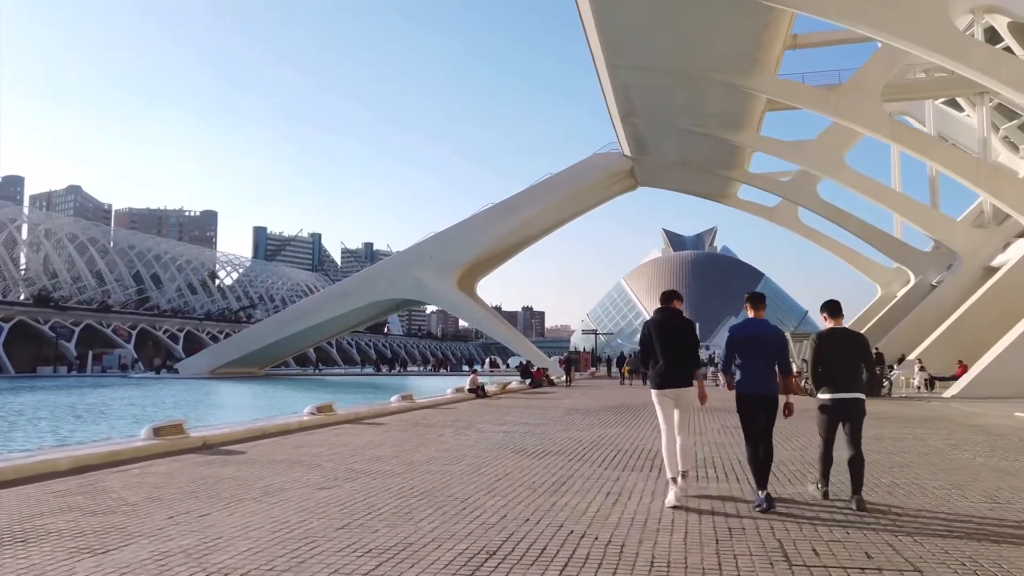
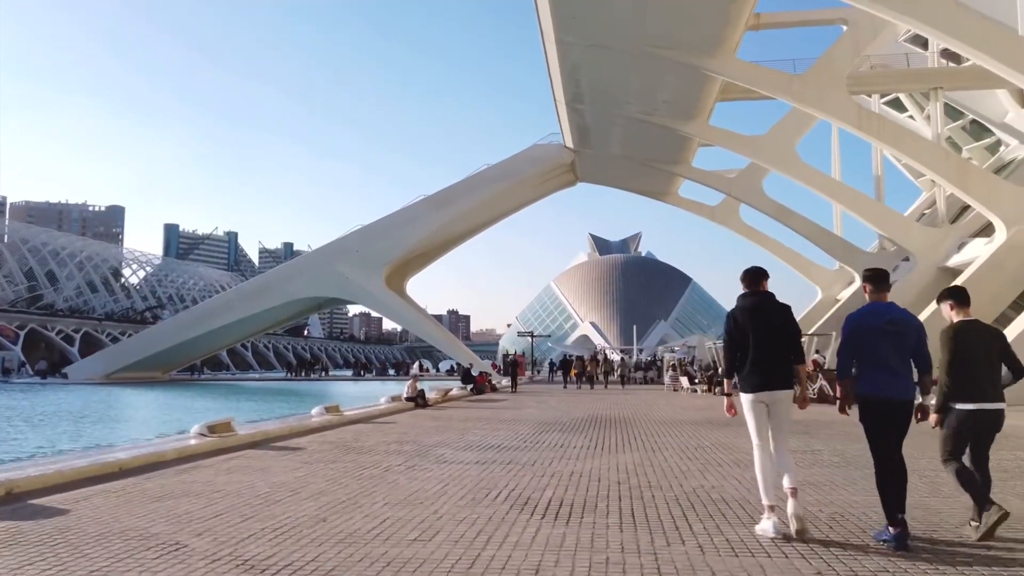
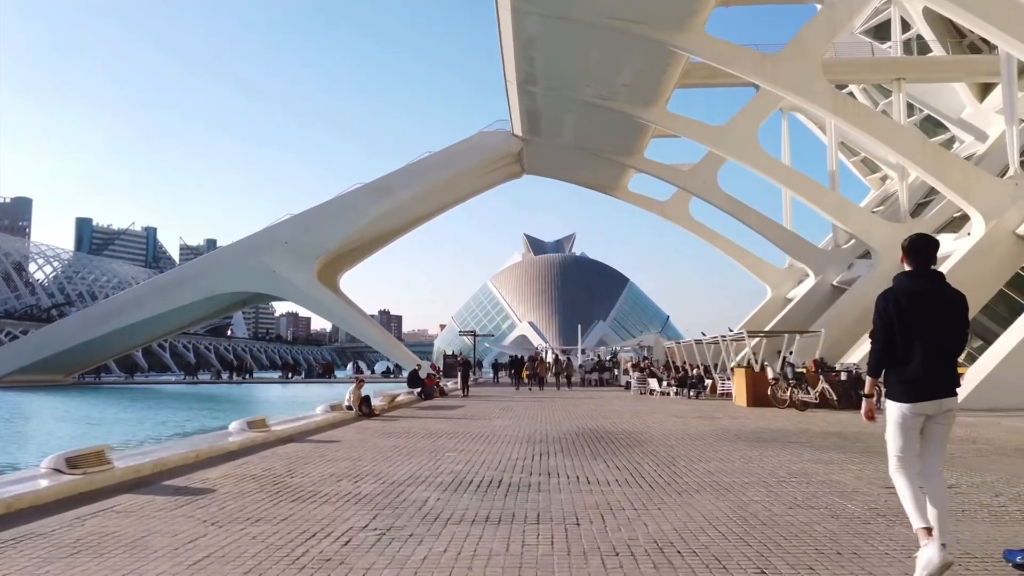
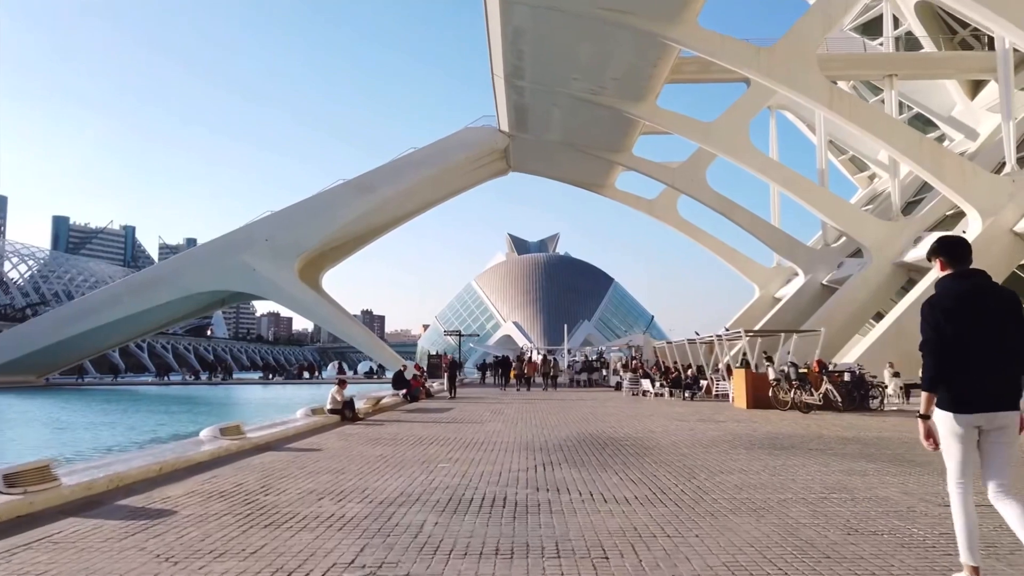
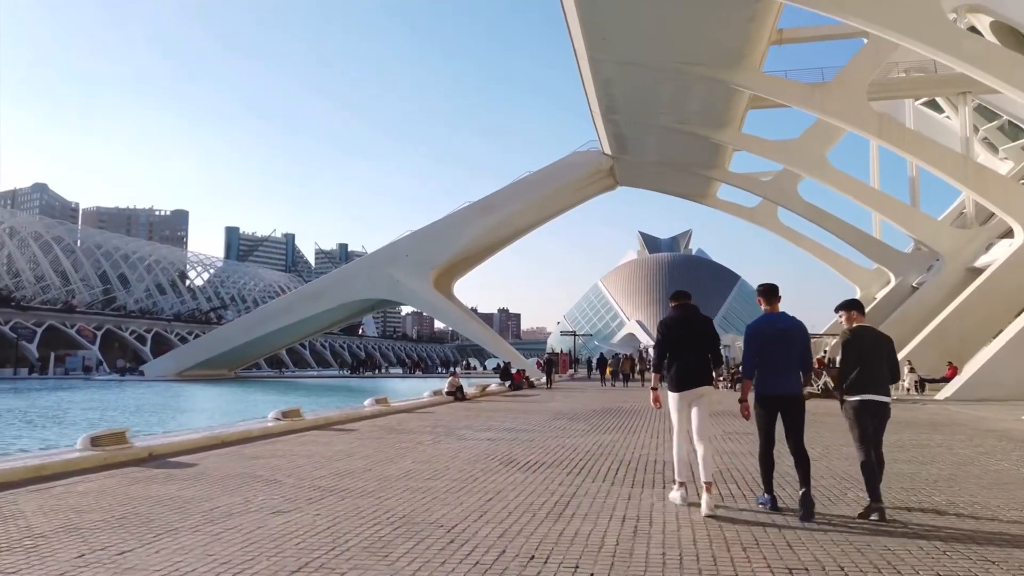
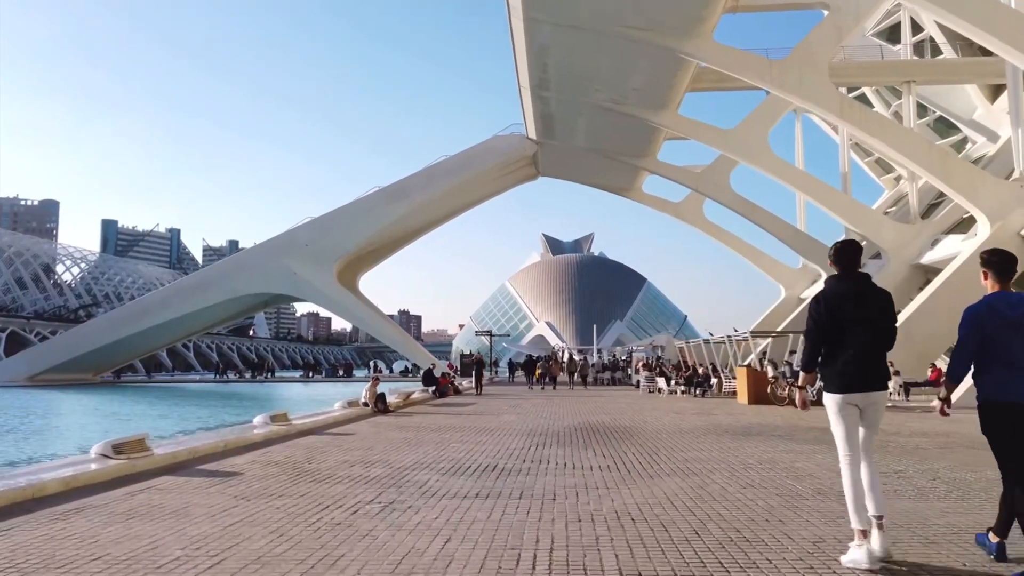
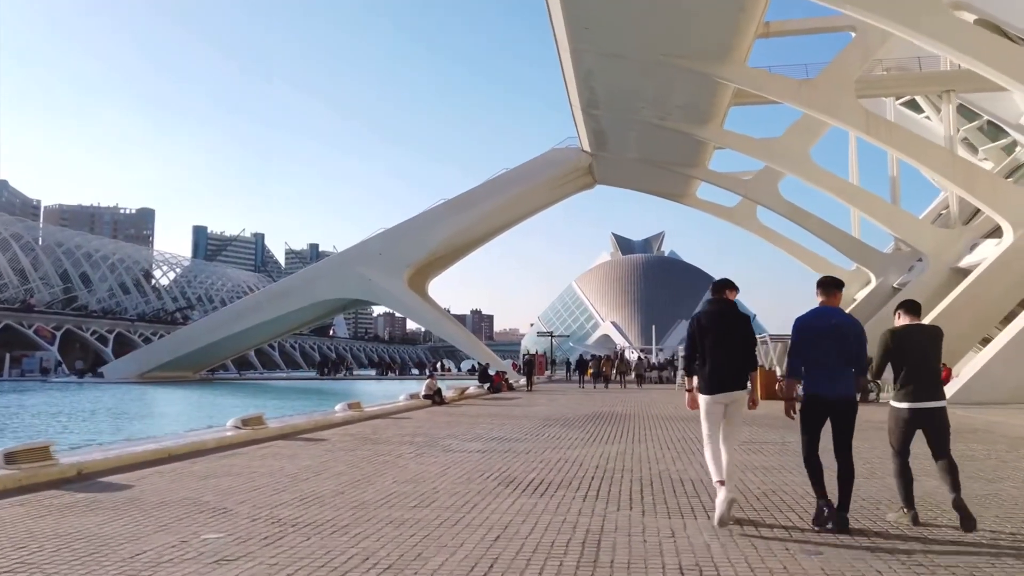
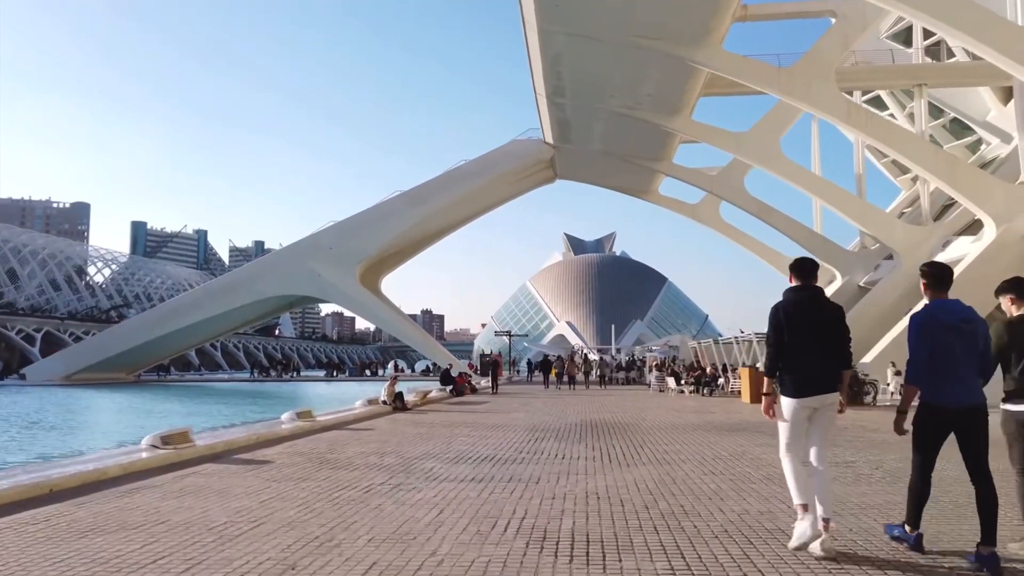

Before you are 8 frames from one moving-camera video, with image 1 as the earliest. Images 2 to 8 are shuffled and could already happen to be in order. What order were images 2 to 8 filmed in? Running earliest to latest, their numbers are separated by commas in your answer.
5, 7, 2, 8, 6, 3, 4
